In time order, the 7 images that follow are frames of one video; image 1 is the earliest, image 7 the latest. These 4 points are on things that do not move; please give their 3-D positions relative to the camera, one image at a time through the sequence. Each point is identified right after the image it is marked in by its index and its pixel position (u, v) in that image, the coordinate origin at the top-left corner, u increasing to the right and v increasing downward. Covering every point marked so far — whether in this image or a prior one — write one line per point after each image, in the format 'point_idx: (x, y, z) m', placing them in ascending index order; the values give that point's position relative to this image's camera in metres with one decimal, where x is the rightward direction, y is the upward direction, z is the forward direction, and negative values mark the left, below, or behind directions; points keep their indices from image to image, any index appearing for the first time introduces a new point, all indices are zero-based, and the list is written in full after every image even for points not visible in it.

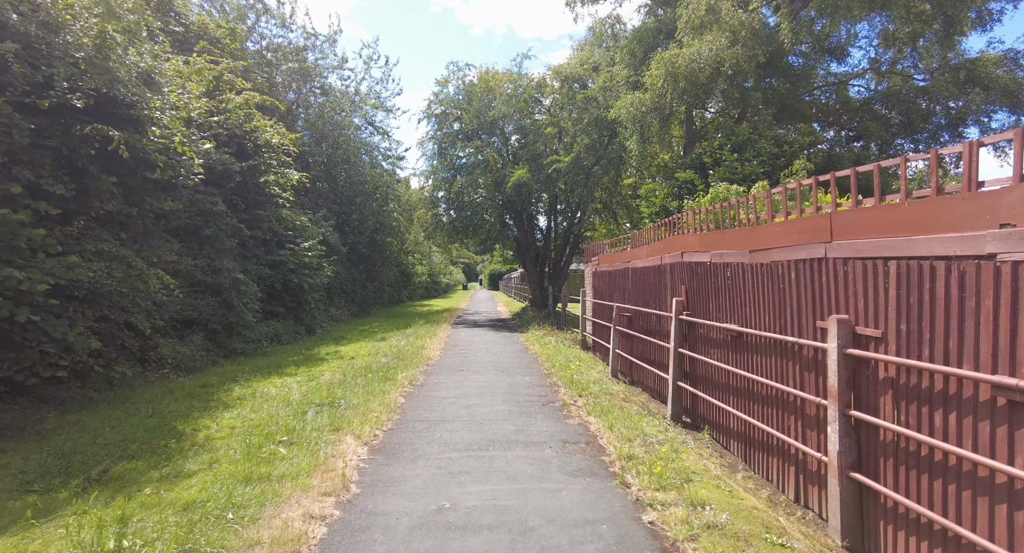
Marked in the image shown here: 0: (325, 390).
0: (-2.7, -1.7, +7.5) m
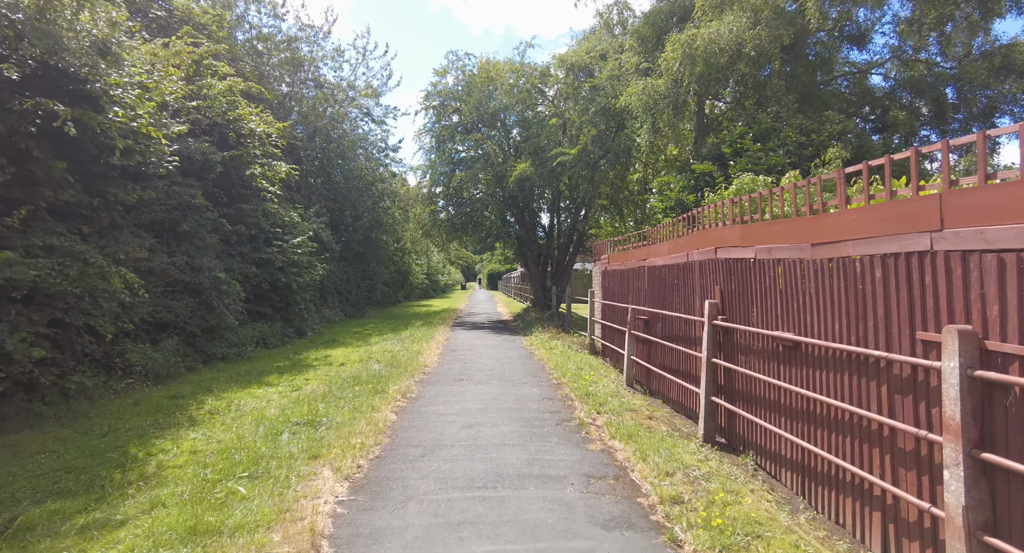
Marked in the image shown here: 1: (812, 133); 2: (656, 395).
0: (-2.6, -1.7, +6.6) m
1: (+6.1, +2.9, +10.4) m
2: (+2.3, -1.9, +7.9) m
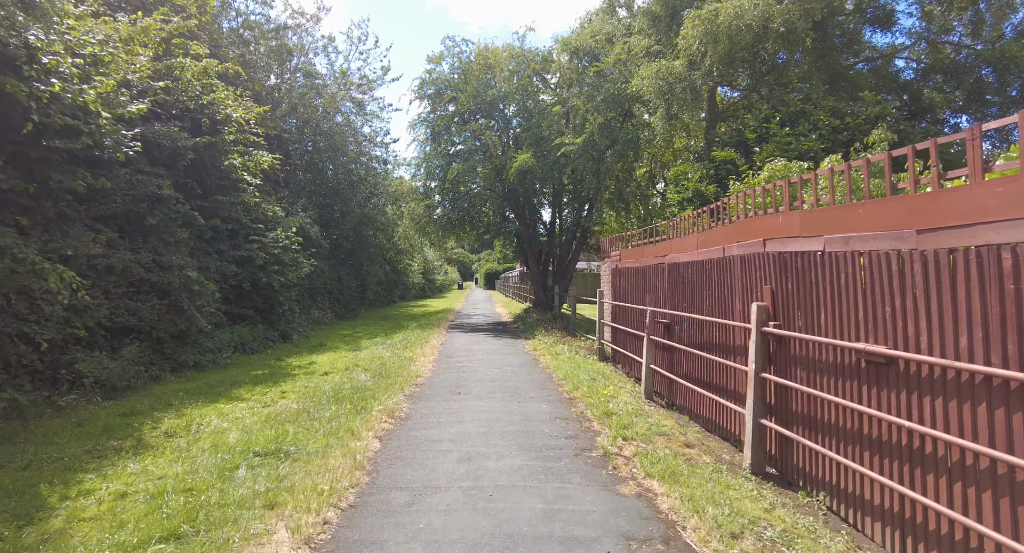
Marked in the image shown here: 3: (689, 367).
0: (-2.5, -1.6, +5.6) m
1: (+6.2, +2.9, +9.4) m
2: (+2.4, -1.8, +6.9) m
3: (+2.4, -1.2, +7.0) m
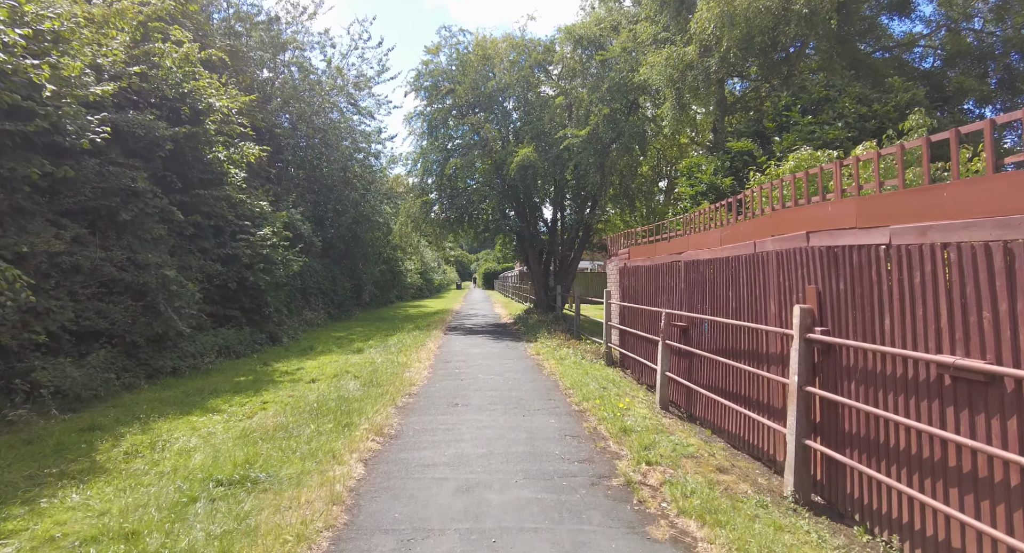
0: (-2.5, -1.6, +4.9) m
1: (+6.2, +3.0, +8.8) m
2: (+2.4, -1.8, +6.3) m
3: (+2.4, -1.2, +6.3) m
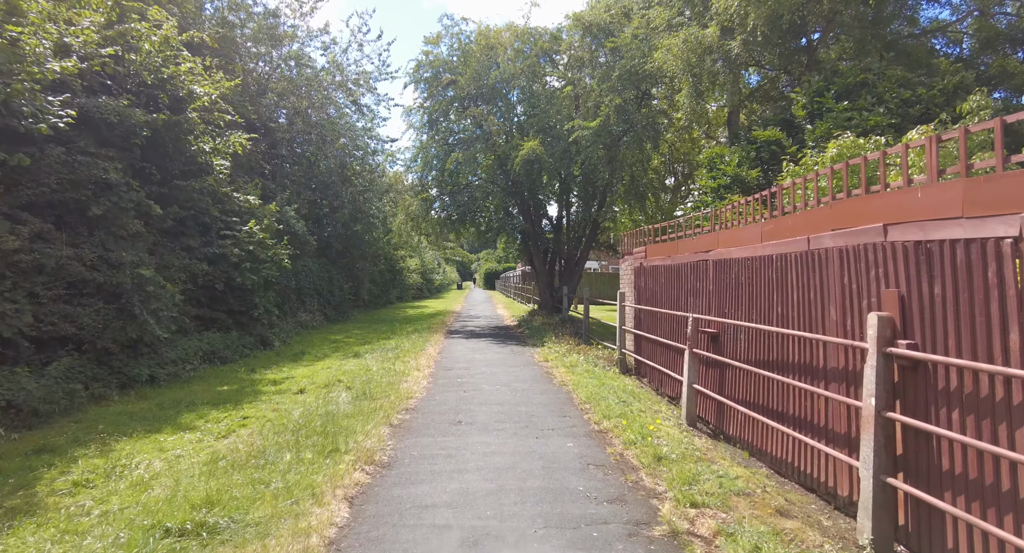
0: (-2.4, -1.6, +4.2) m
1: (+6.3, +3.0, +8.0) m
2: (+2.5, -1.8, +5.5) m
3: (+2.6, -1.2, +5.6) m
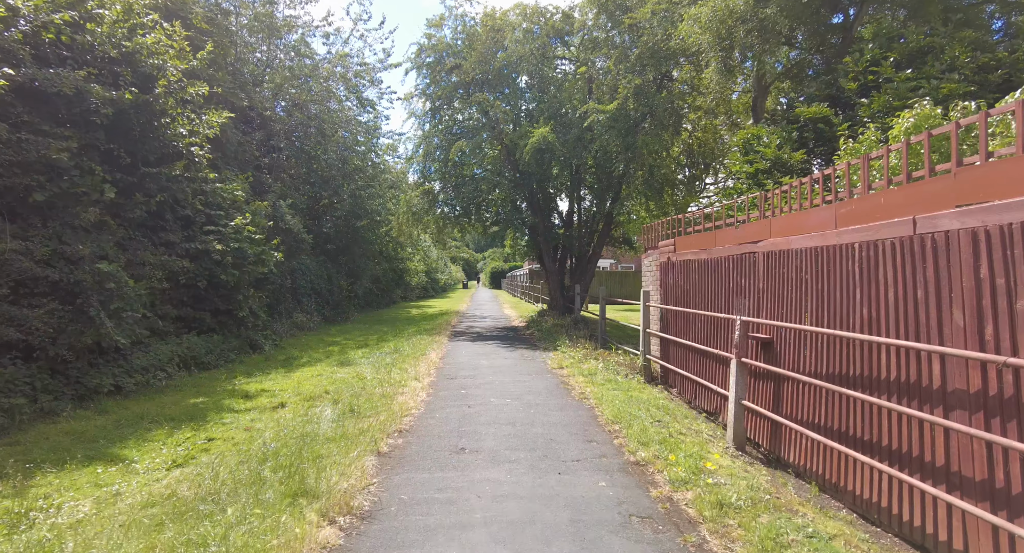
0: (-2.3, -1.6, +3.2) m
1: (+6.5, +3.0, +6.9) m
2: (+2.6, -1.8, +4.5) m
3: (+2.7, -1.2, +4.5) m
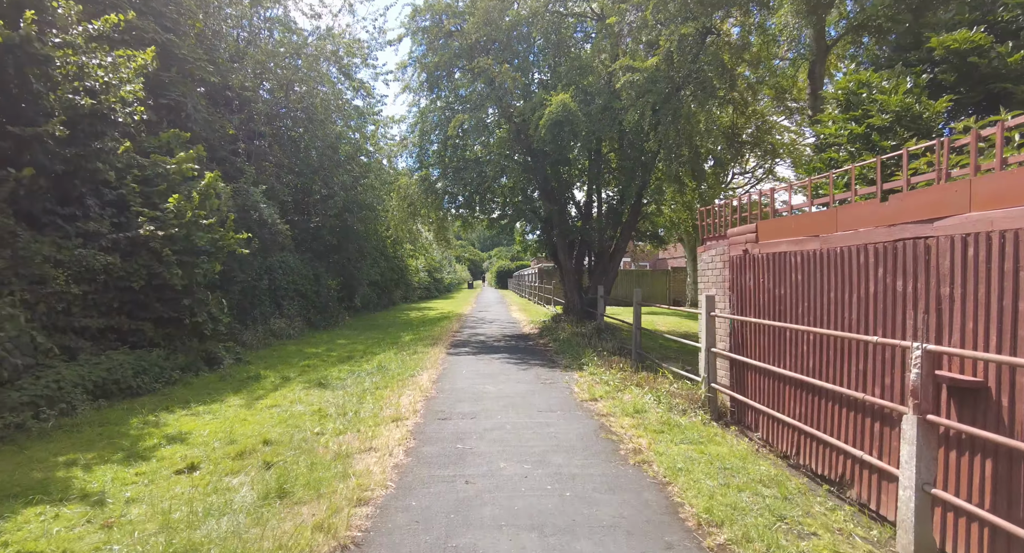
0: (-2.1, -1.6, +1.0) m
1: (+6.6, +3.0, +4.6) m
2: (+2.8, -1.8, +2.2) m
3: (+2.8, -1.2, +2.3) m
